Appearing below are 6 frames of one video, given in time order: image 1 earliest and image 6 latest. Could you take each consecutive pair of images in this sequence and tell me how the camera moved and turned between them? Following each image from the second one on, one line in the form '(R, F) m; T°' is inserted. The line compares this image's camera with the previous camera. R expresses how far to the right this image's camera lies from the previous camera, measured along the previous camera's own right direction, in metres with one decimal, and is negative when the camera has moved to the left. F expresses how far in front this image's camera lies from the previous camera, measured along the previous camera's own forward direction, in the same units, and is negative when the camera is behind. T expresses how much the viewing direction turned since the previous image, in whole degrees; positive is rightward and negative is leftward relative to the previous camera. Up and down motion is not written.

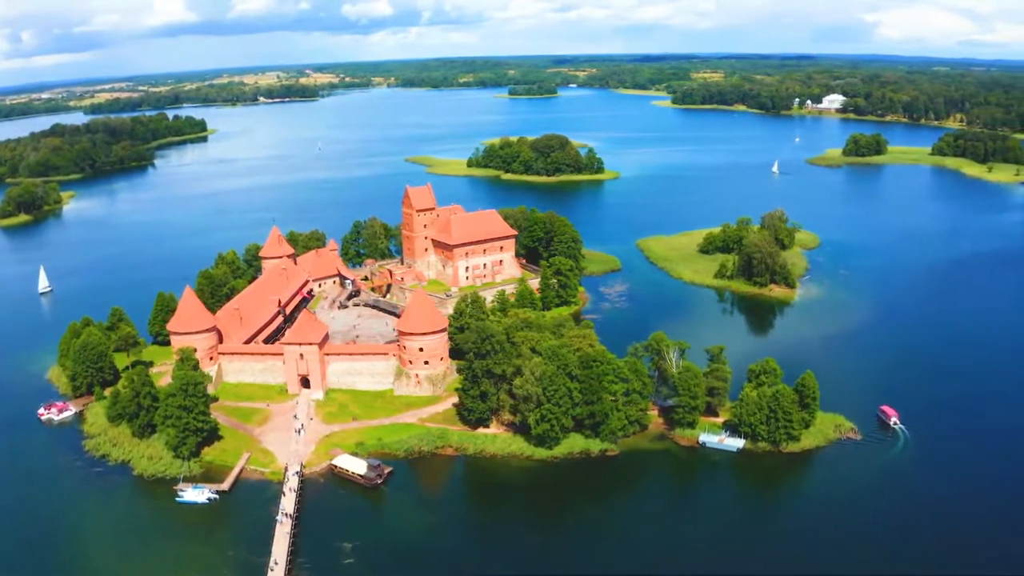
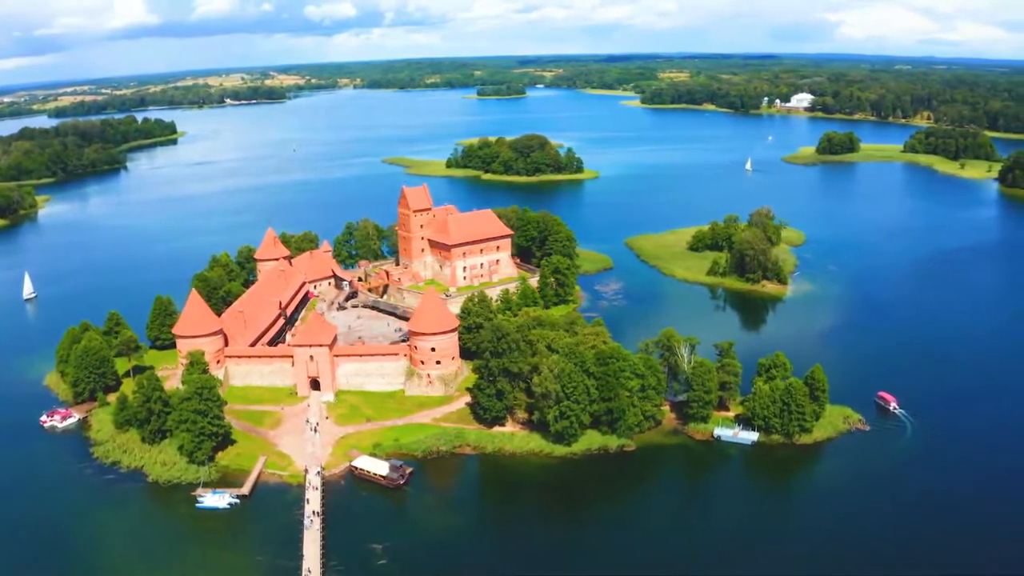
(-2.0, 0.0) m; +2°
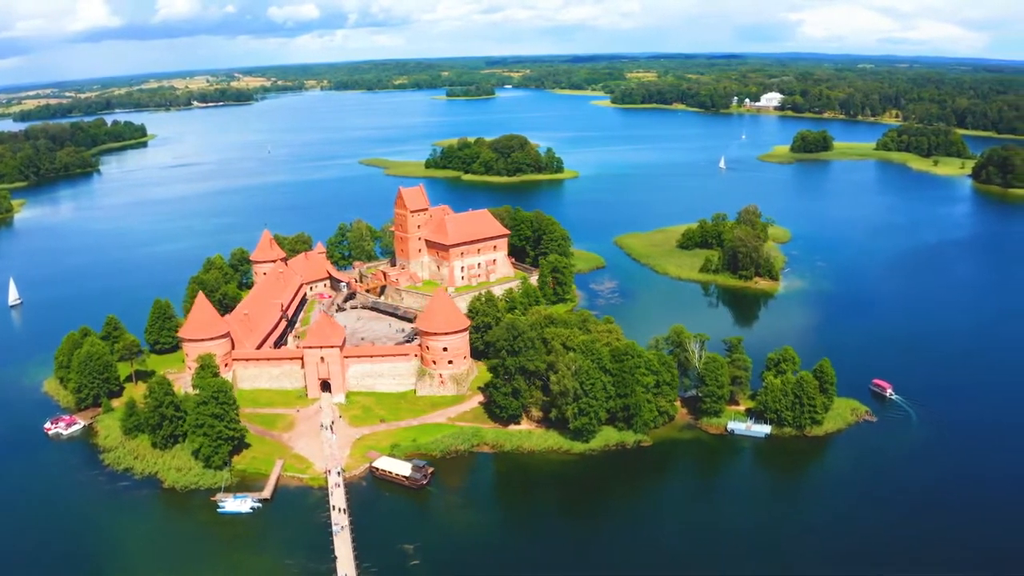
(-2.0, 0.0) m; +2°
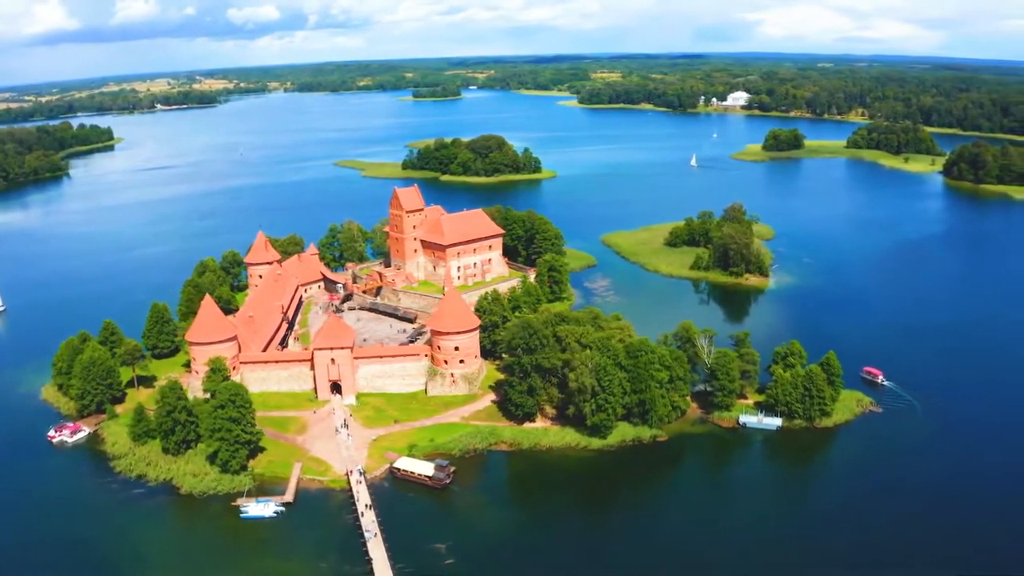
(-2.1, 0.0) m; +2°
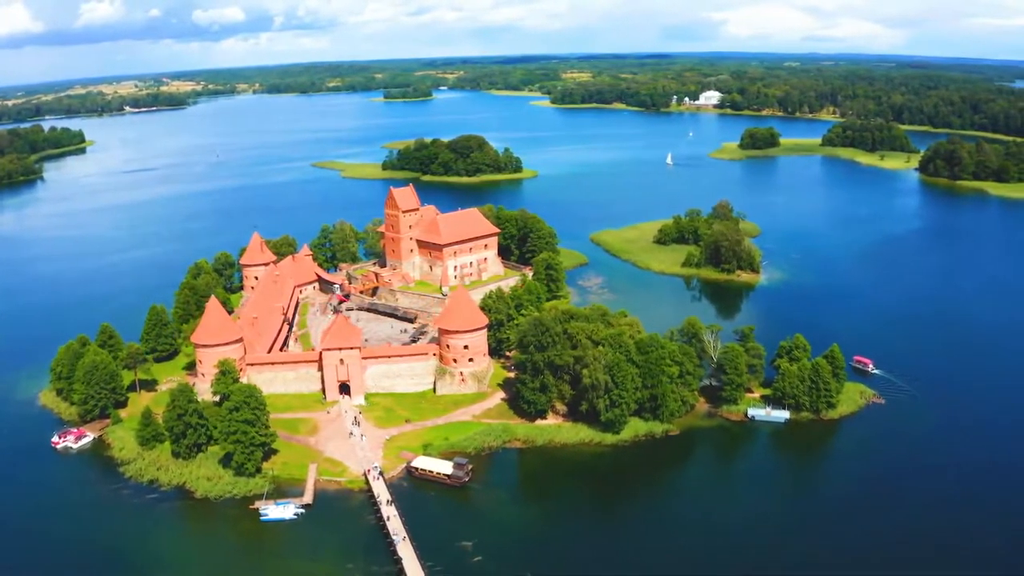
(-1.7, 0.0) m; +2°
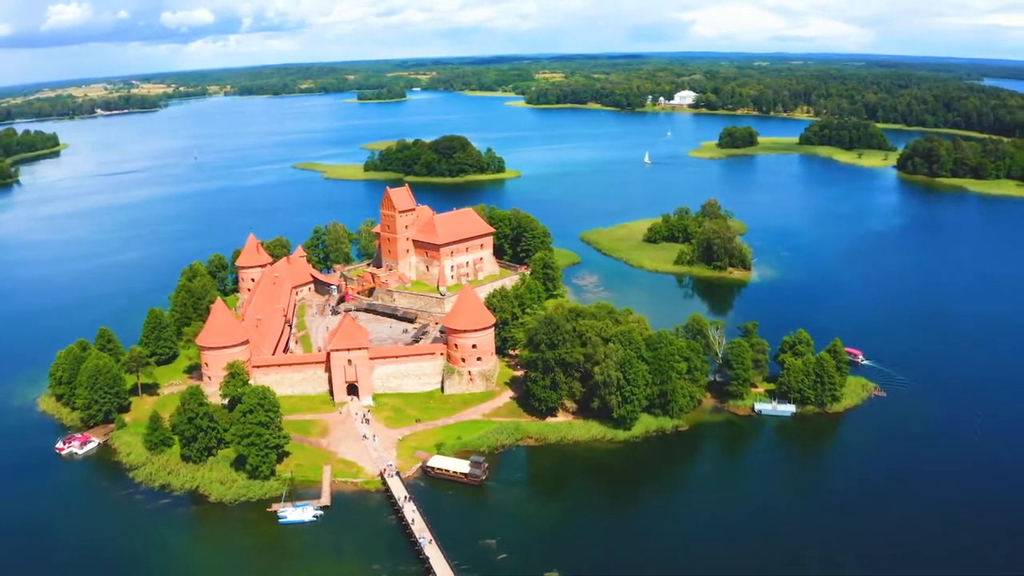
(-1.5, -0.1) m; +2°
